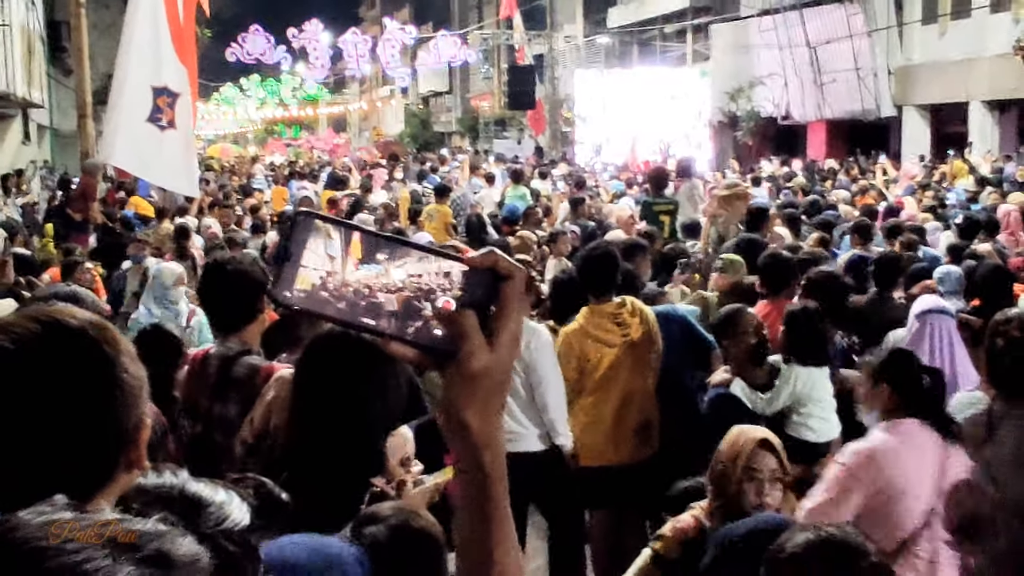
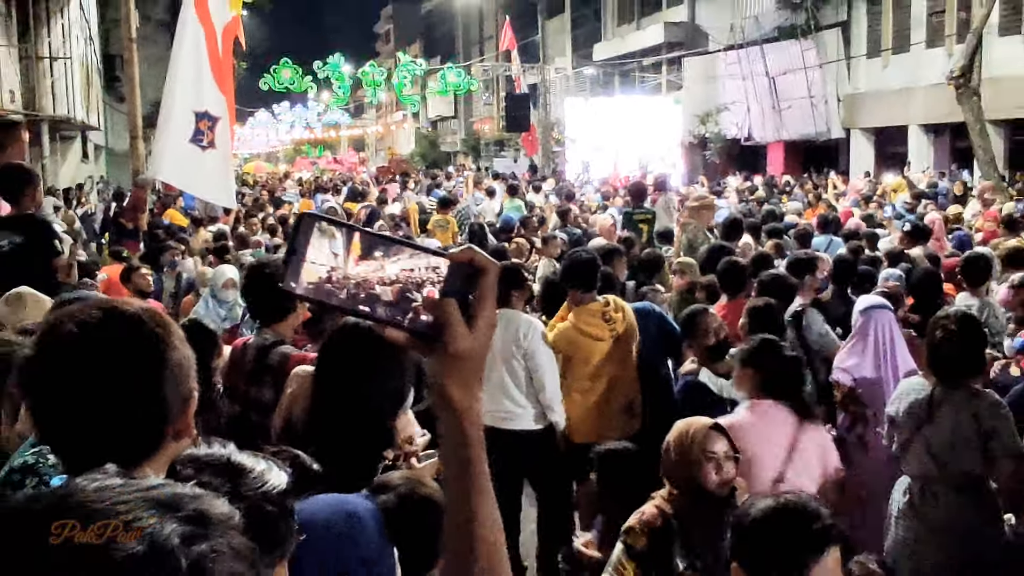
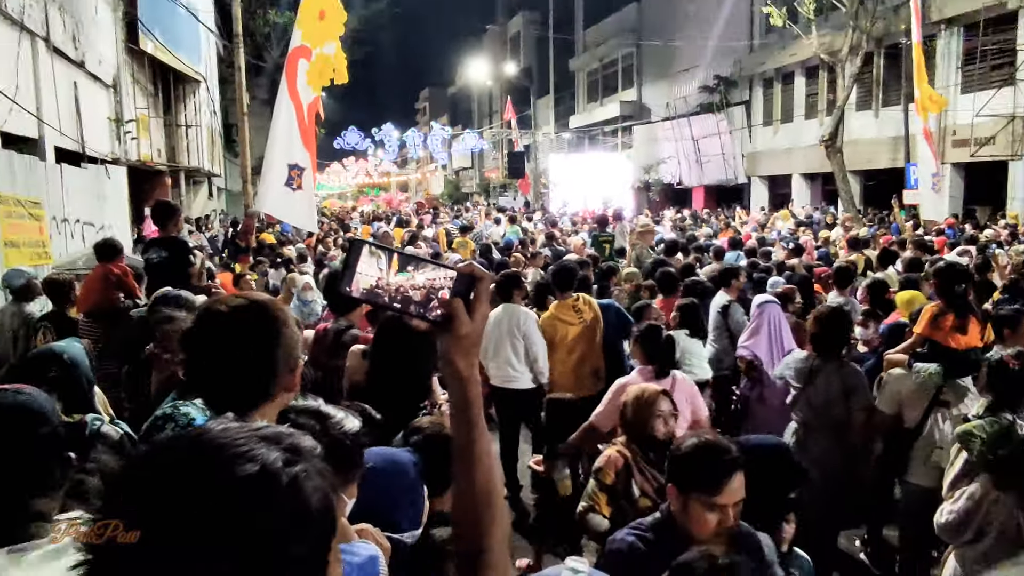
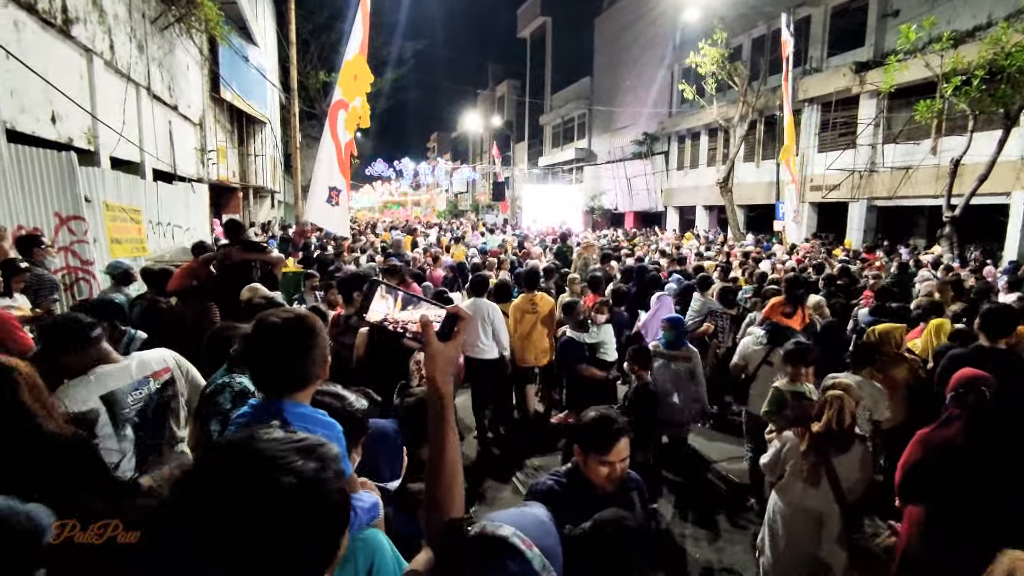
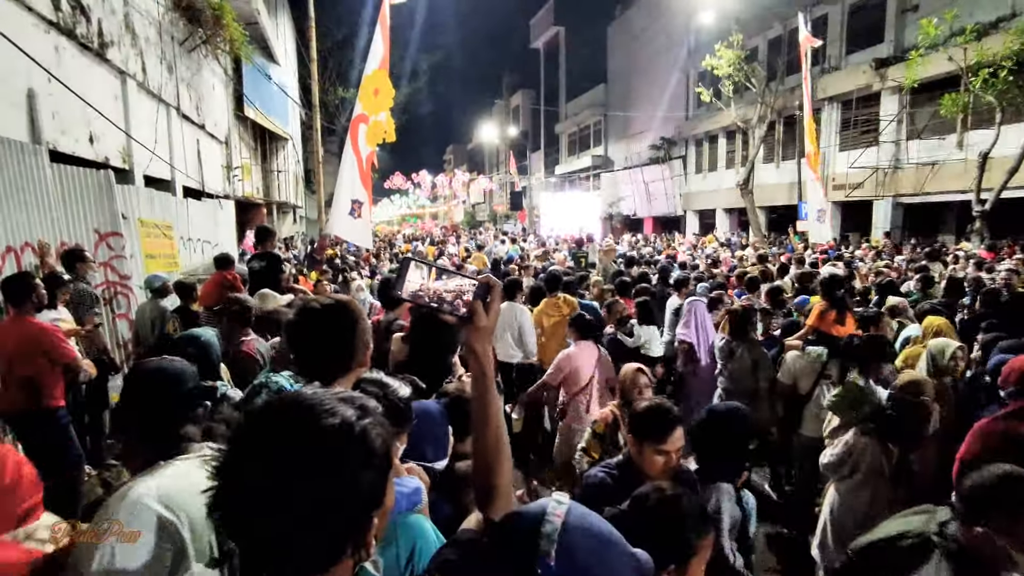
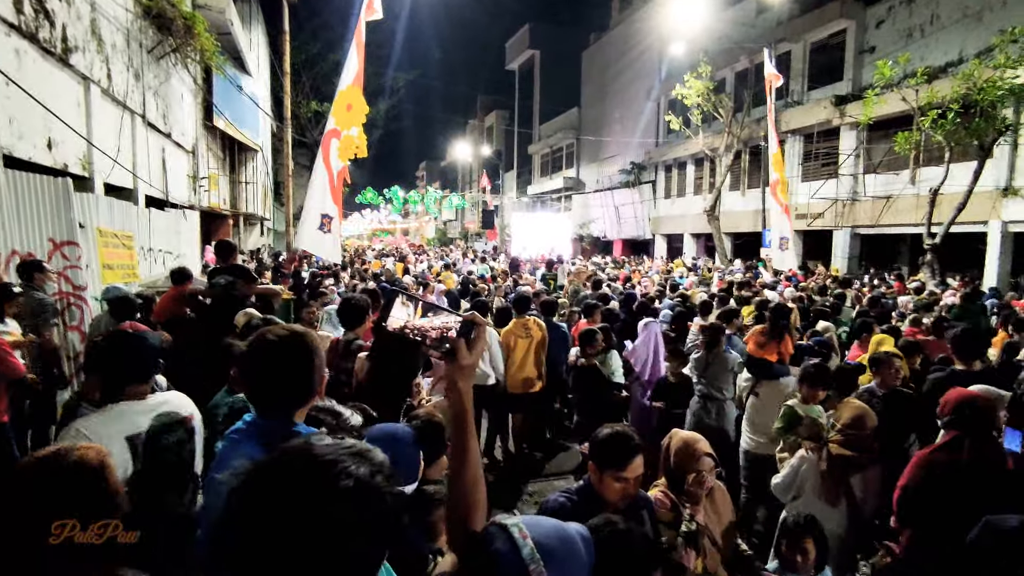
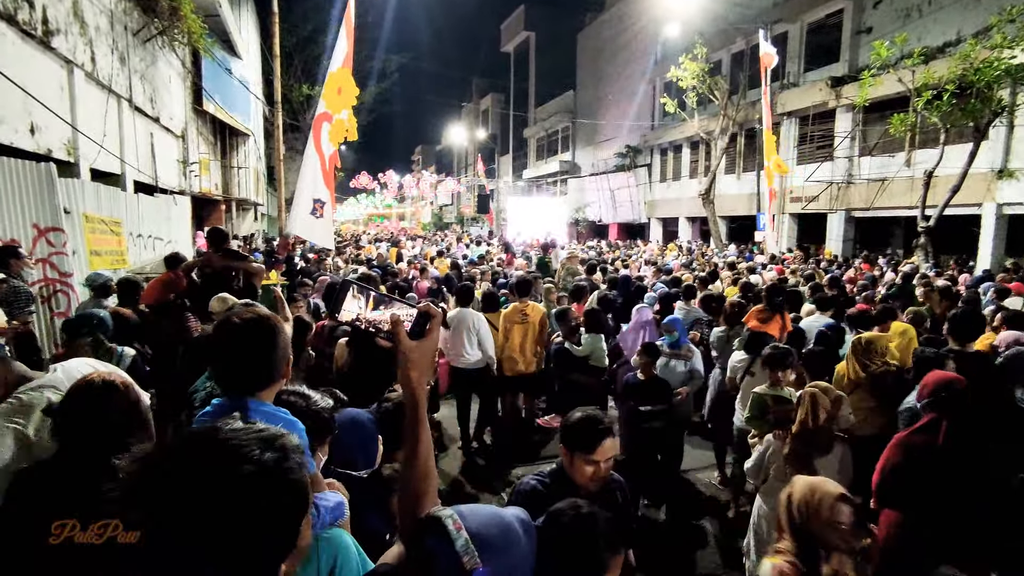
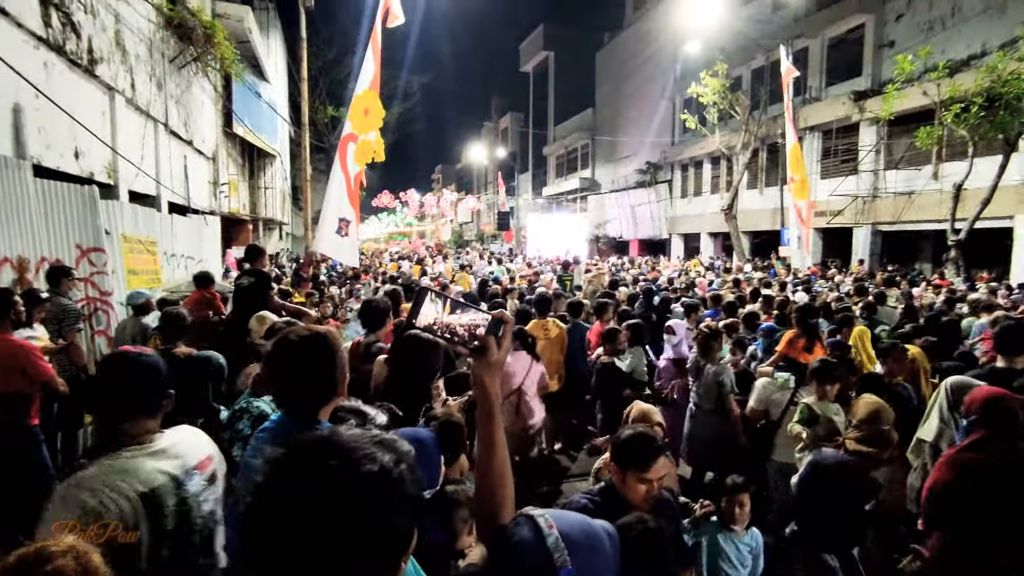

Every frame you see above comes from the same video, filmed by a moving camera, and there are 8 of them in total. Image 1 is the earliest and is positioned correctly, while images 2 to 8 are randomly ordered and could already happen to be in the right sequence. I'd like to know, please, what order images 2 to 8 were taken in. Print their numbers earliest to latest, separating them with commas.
2, 3, 5, 8, 6, 7, 4
